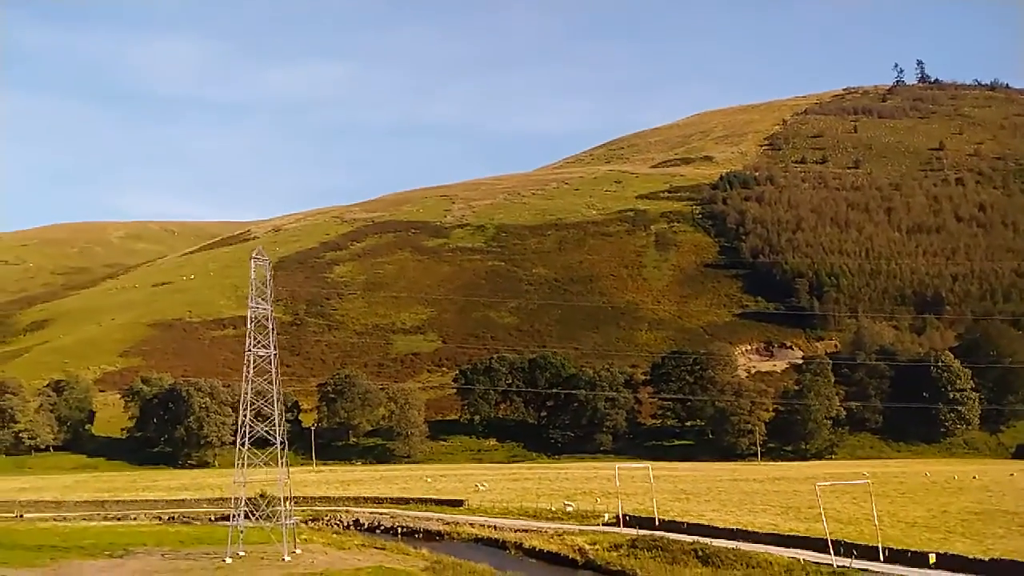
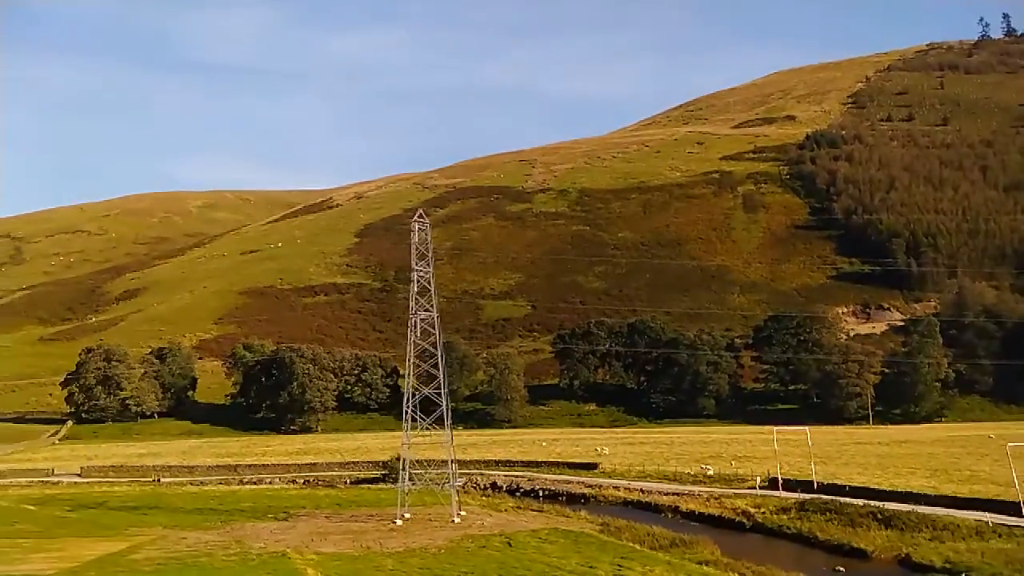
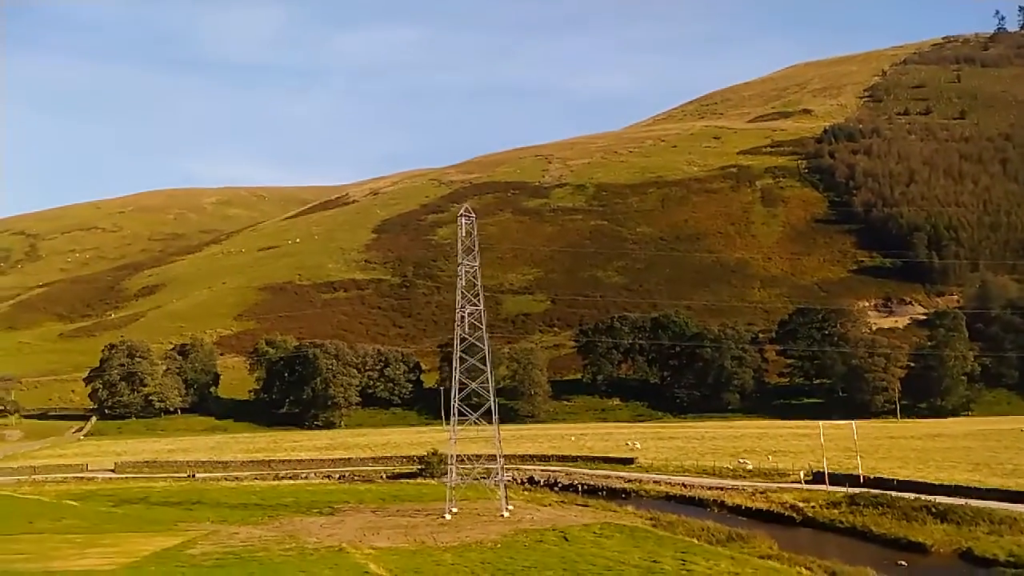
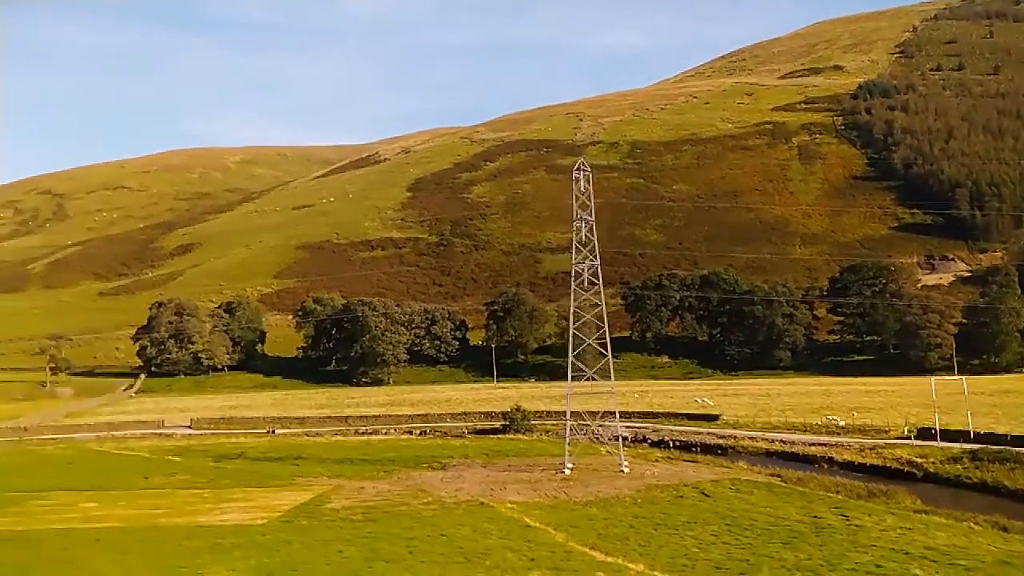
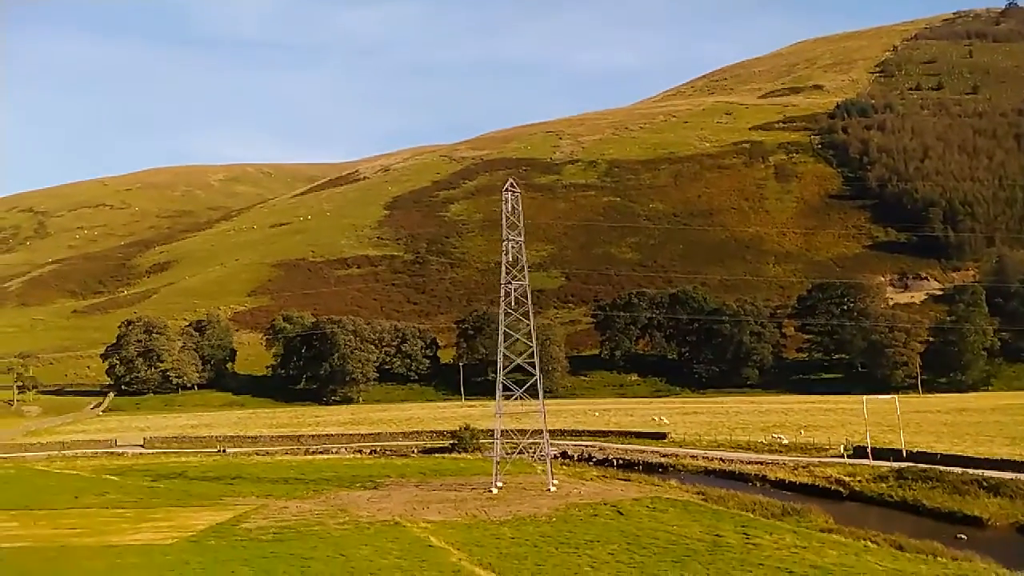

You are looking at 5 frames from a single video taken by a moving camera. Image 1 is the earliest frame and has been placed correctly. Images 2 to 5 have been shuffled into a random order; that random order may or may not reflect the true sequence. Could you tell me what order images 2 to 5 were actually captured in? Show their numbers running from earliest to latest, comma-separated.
2, 3, 5, 4
